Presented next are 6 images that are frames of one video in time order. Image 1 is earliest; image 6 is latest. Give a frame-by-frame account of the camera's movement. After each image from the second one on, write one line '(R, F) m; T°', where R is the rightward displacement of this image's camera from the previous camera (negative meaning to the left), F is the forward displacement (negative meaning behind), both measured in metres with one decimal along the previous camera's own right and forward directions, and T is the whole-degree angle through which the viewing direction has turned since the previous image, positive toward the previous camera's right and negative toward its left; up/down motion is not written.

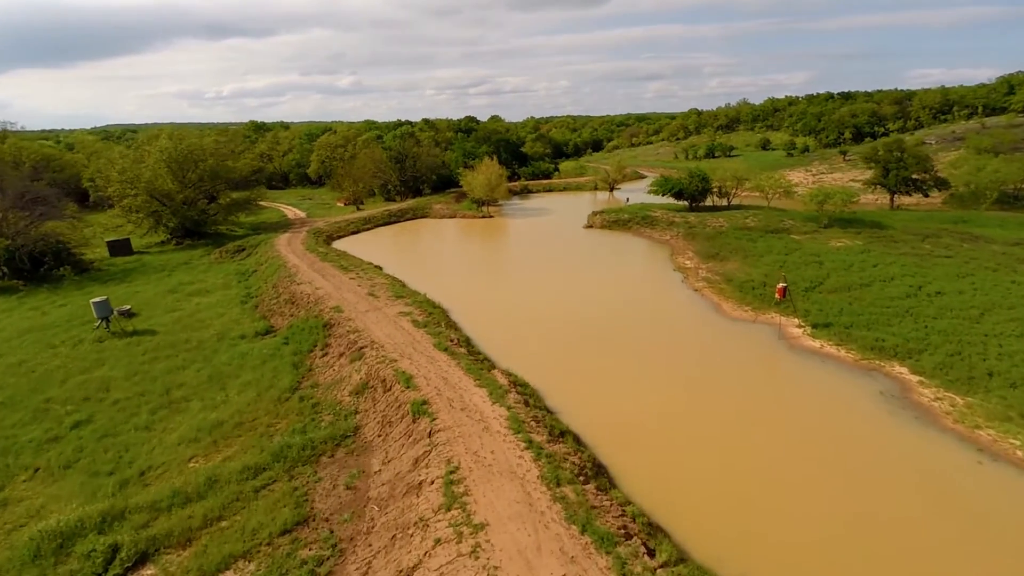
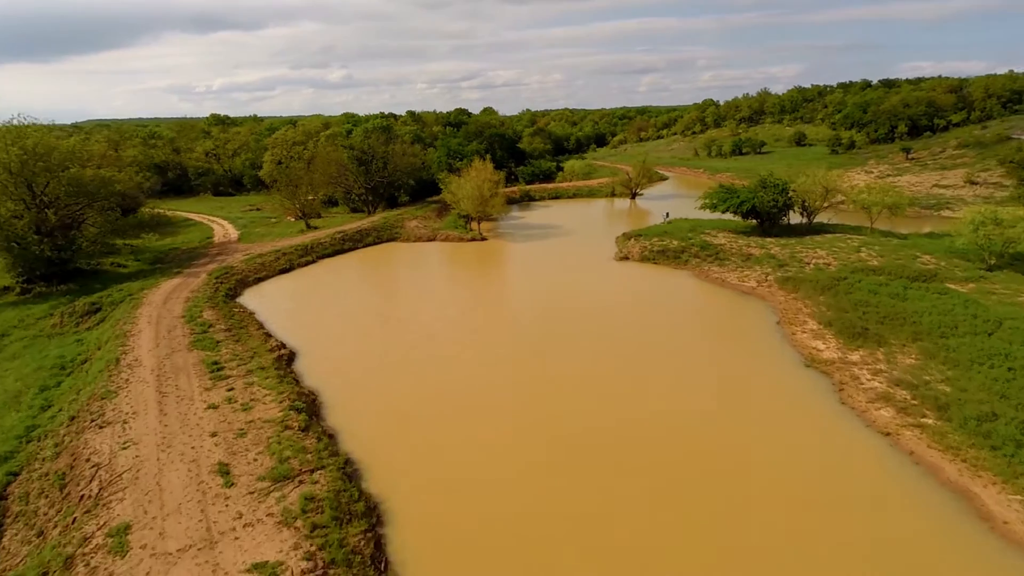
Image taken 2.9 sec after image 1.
(-0.4, +13.5) m; +1°
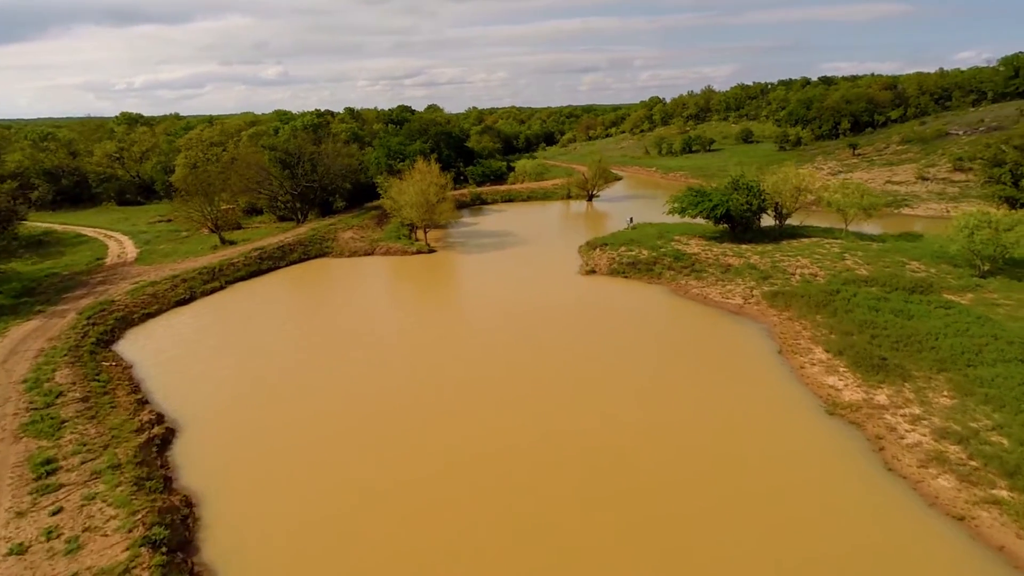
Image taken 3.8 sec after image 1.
(0.0, +4.1) m; +5°
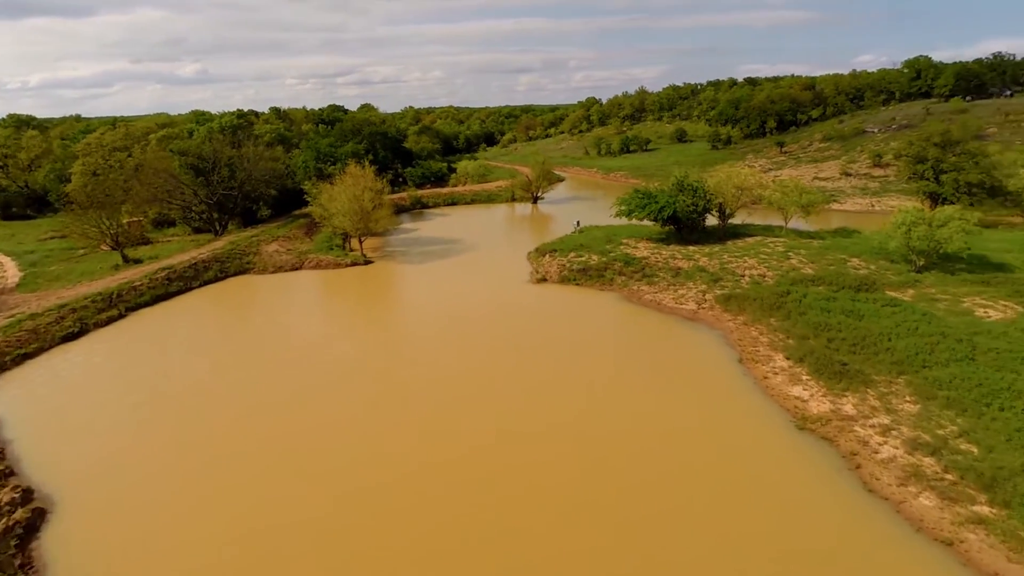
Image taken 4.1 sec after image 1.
(0.0, +1.7) m; +6°
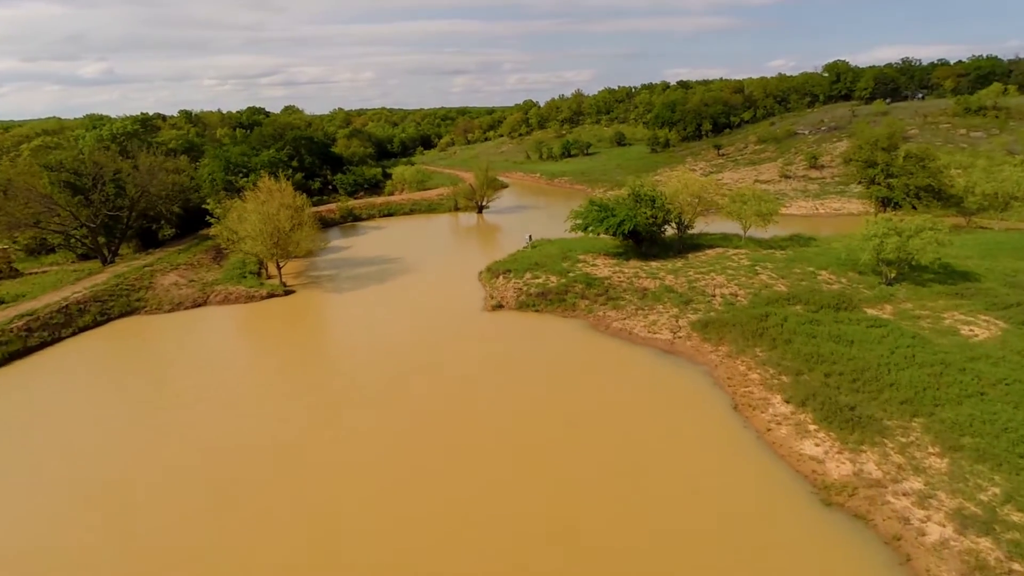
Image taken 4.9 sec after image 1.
(-0.3, +3.3) m; +7°
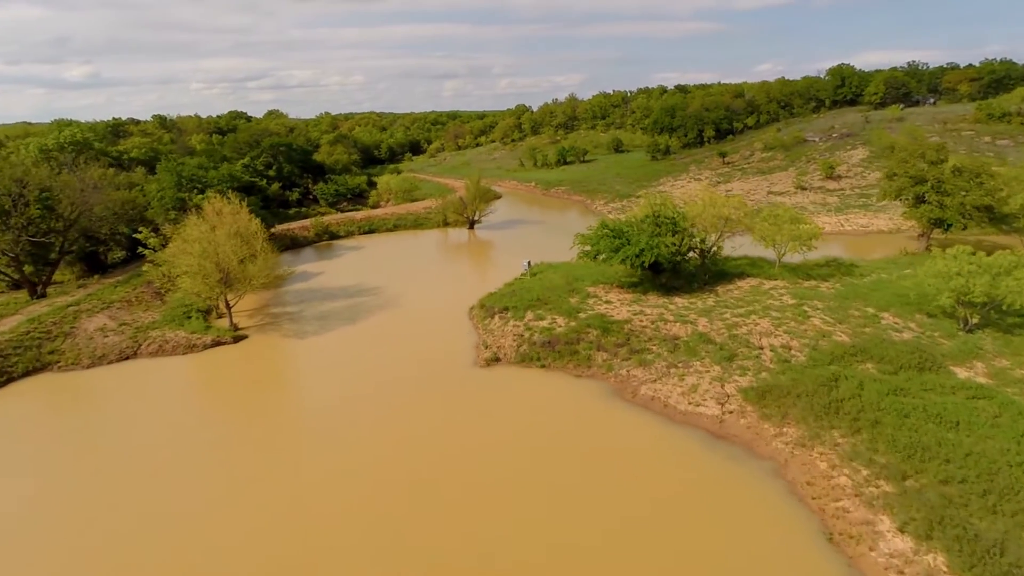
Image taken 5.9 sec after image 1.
(-0.3, +4.4) m; +1°
